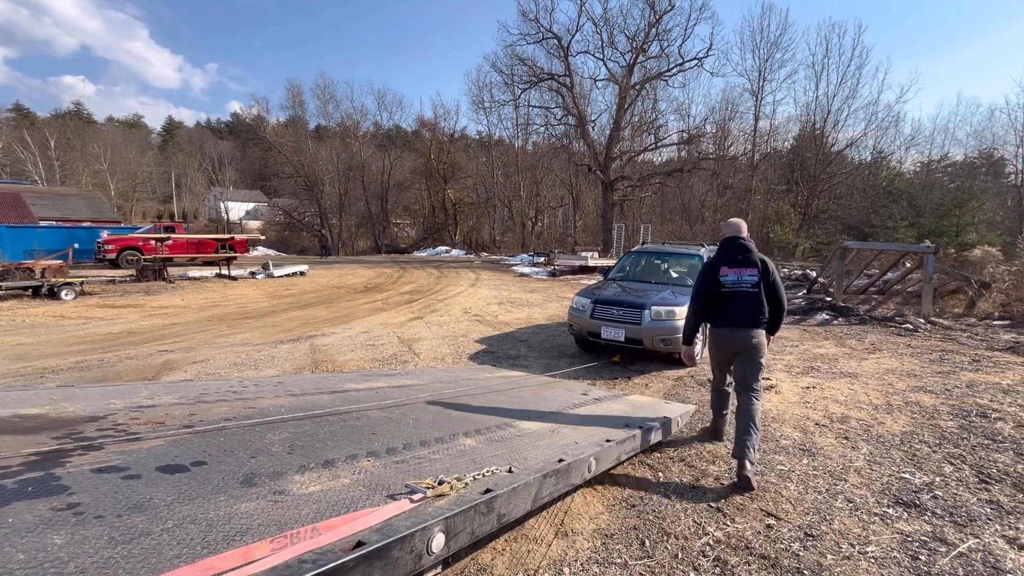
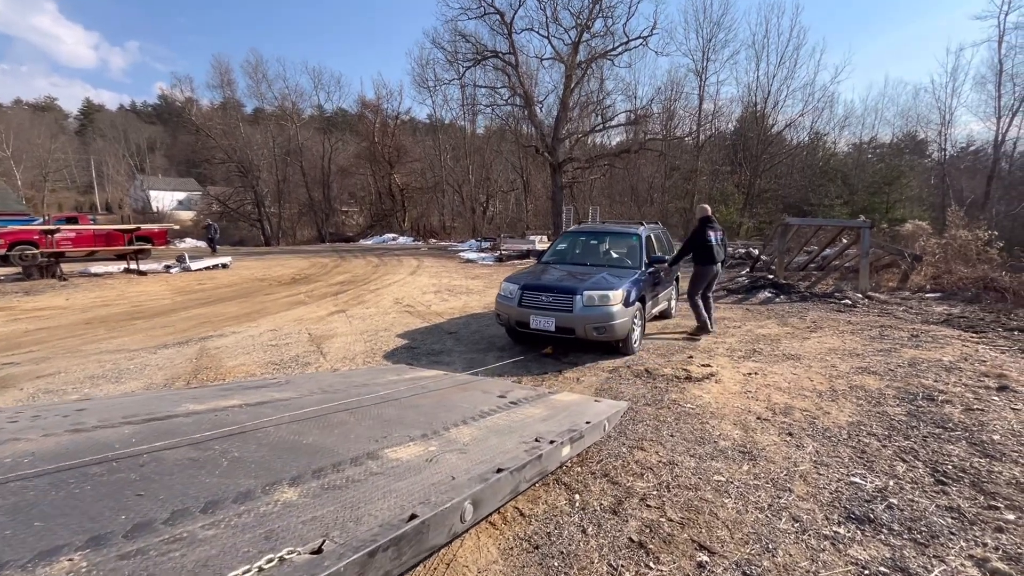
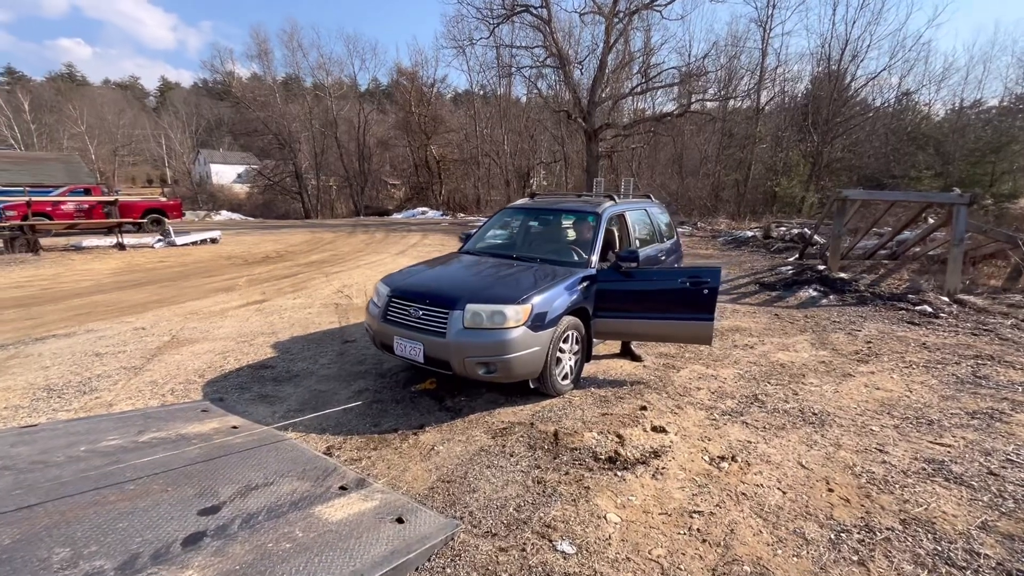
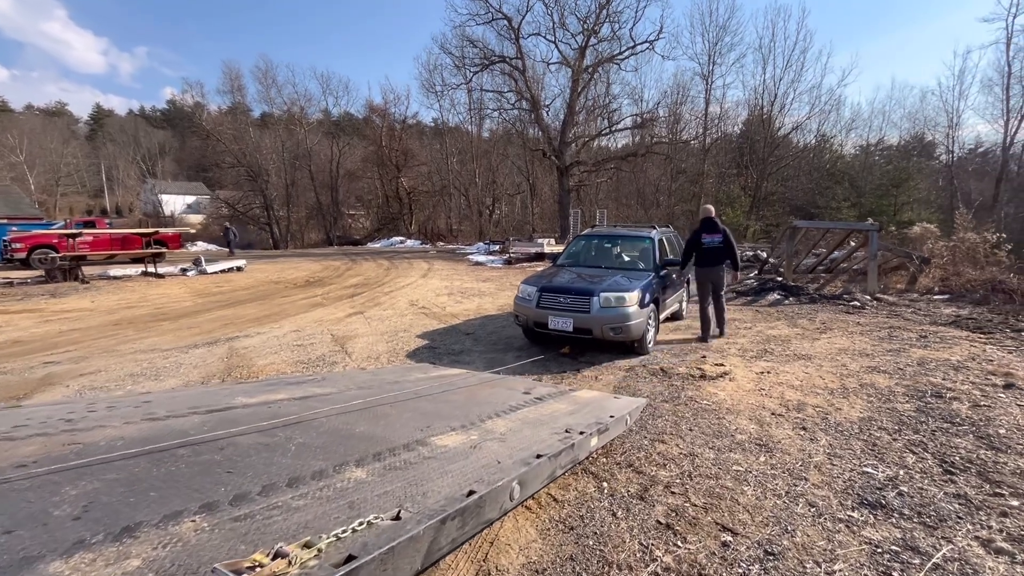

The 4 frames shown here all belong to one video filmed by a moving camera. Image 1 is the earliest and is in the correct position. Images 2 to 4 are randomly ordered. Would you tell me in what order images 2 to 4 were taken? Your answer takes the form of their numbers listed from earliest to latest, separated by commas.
4, 2, 3
